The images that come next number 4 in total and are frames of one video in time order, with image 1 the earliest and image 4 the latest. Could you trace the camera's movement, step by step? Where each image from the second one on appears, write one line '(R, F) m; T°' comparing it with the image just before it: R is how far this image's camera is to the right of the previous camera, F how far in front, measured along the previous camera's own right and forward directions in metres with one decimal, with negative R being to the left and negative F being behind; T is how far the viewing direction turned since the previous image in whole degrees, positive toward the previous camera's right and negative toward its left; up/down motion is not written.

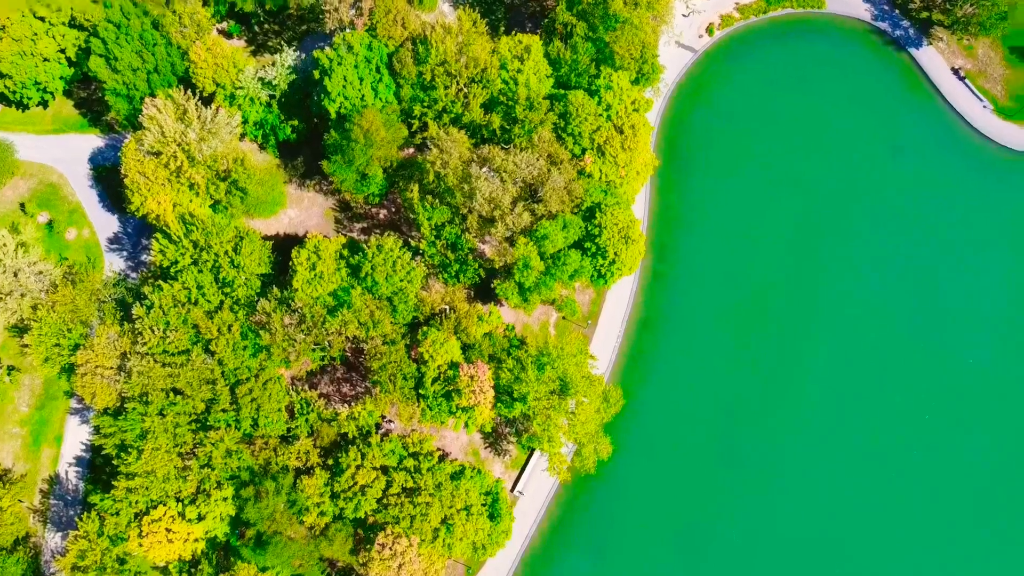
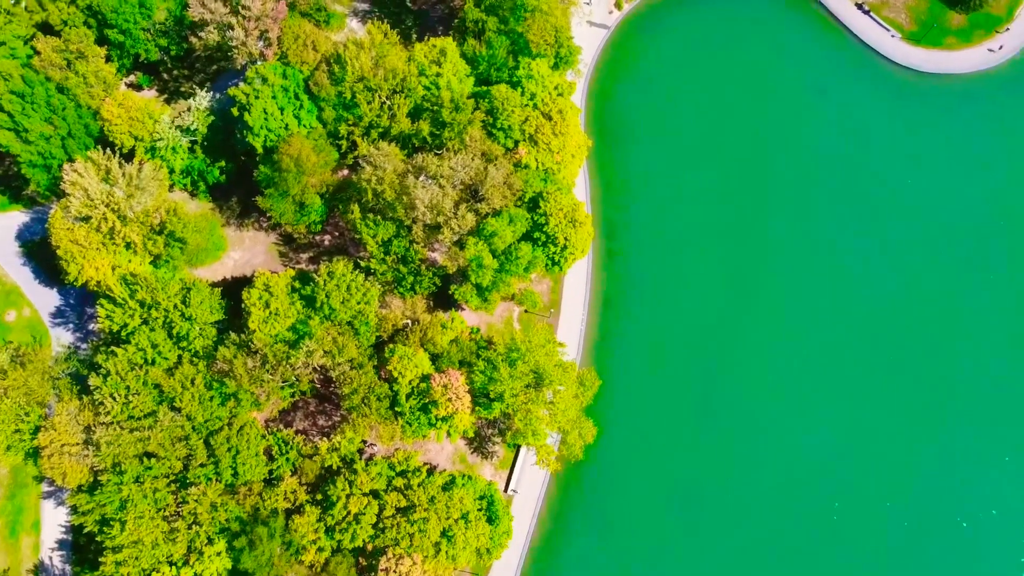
(+0.5, +0.1) m; +2°
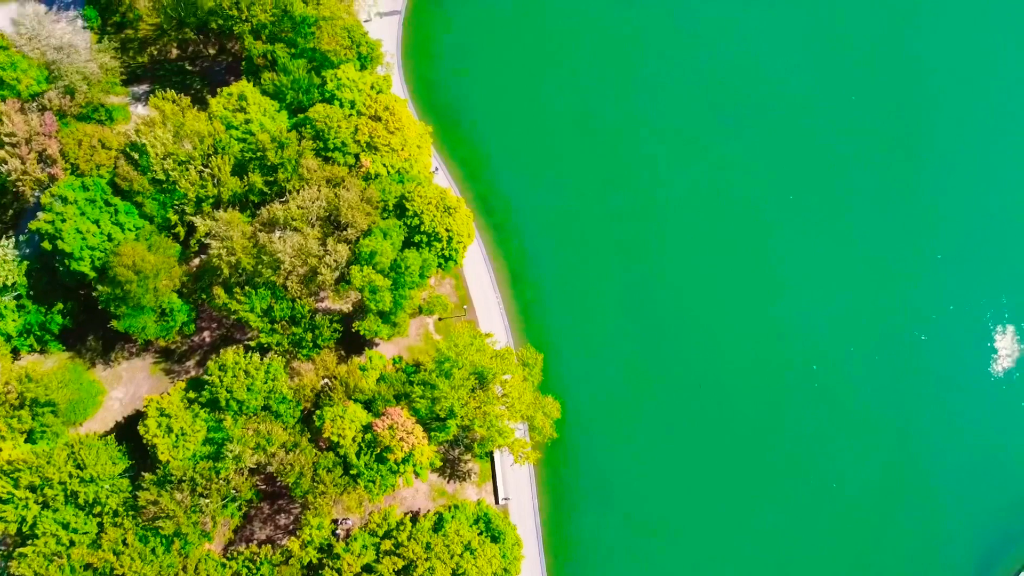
(+0.2, +3.0) m; +6°
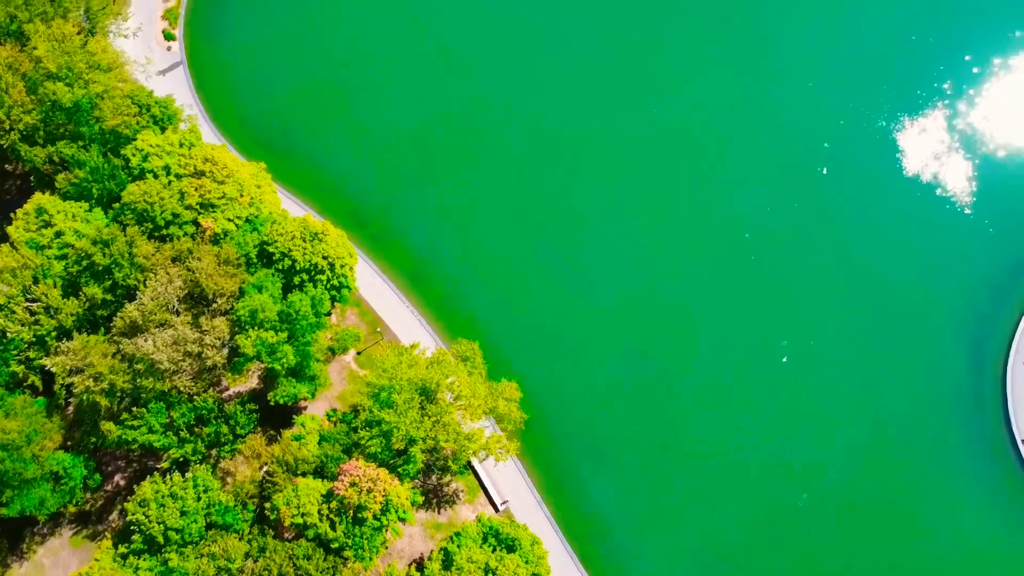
(+0.1, +3.9) m; +6°
